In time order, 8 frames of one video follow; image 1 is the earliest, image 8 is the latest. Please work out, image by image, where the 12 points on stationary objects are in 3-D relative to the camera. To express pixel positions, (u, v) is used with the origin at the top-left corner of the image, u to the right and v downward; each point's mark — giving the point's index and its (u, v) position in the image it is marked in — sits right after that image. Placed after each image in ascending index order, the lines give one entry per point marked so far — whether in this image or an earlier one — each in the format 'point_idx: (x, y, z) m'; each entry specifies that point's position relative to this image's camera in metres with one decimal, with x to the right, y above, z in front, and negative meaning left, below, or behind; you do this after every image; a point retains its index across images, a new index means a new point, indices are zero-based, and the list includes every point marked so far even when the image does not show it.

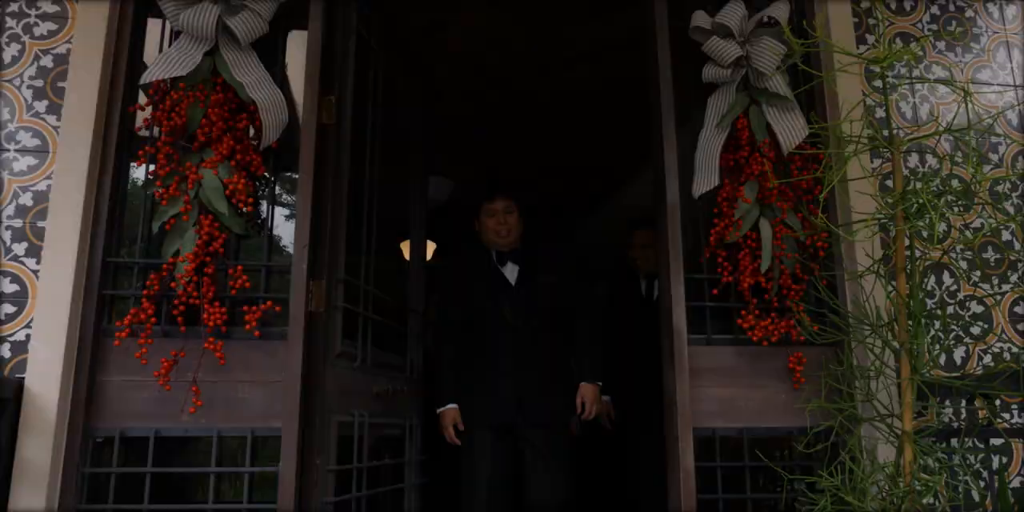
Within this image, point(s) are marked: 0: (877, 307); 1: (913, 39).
0: (+0.8, -0.1, +1.9) m
1: (+1.2, +0.6, +2.3) m
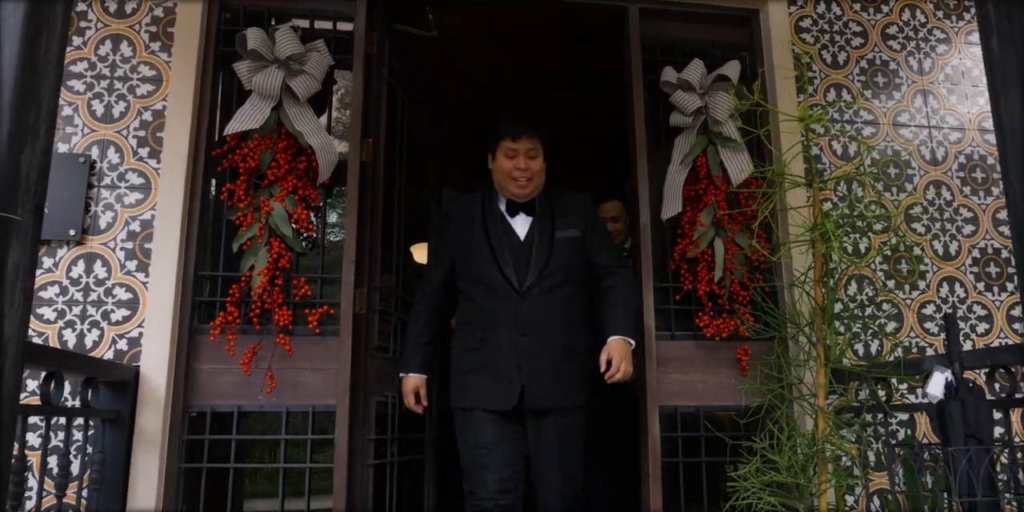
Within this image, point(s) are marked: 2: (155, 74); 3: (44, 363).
0: (+0.9, -0.2, +2.4) m
1: (+1.2, +0.6, +2.8) m
2: (-1.1, +0.6, +2.4) m
3: (-1.0, -0.3, +1.8) m
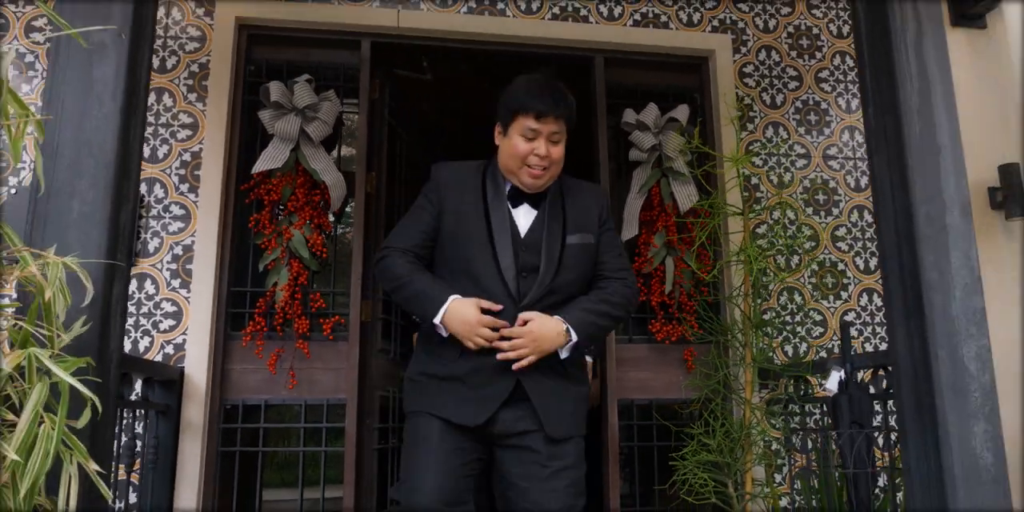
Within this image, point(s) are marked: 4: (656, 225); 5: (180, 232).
0: (+0.8, -0.2, +2.9) m
1: (+1.1, +0.5, +3.3) m
2: (-1.2, +0.5, +2.9) m
3: (-1.0, -0.3, +2.3) m
4: (+0.6, +0.1, +3.1) m
5: (-1.2, +0.1, +2.8) m
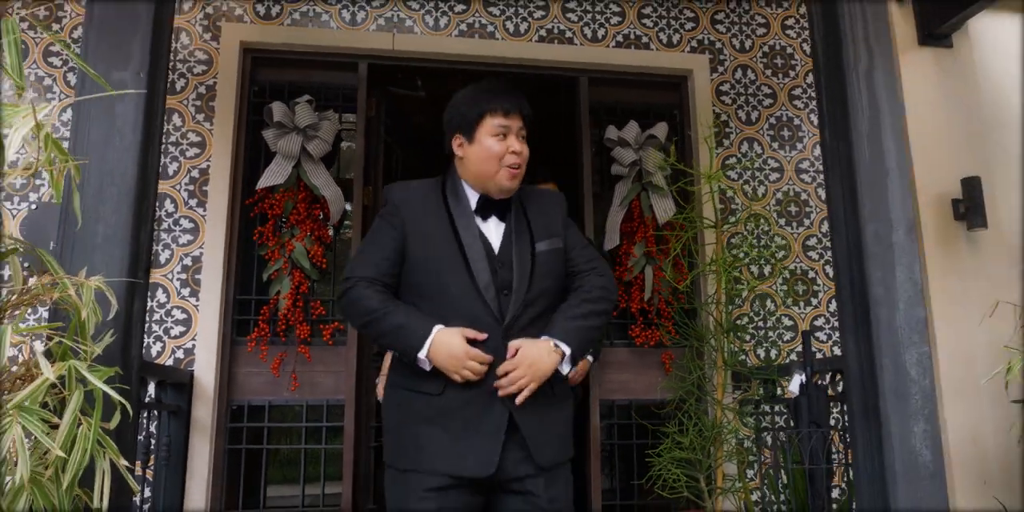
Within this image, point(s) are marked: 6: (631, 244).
0: (+0.7, -0.3, +3.1) m
1: (+1.1, +0.5, +3.5) m
2: (-1.2, +0.4, +3.1) m
3: (-1.1, -0.4, +2.5) m
4: (+0.5, +0.1, +3.3) m
5: (-1.2, 0.0, +3.0) m
6: (+0.5, 0.0, +3.3) m
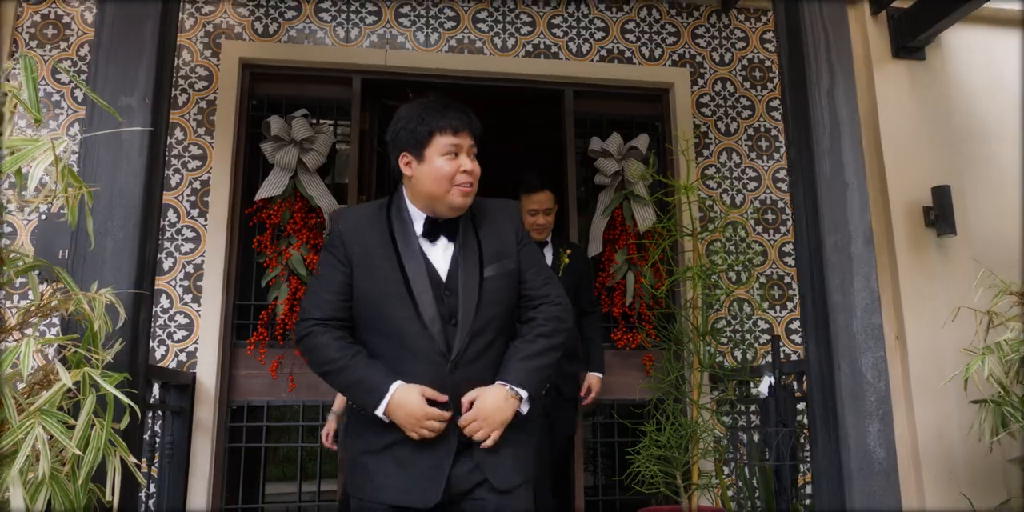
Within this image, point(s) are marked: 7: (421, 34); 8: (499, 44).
0: (+0.7, -0.3, +3.2) m
1: (+1.0, +0.5, +3.6) m
2: (-1.3, +0.4, +3.2) m
3: (-1.1, -0.4, +2.6) m
4: (+0.5, +0.1, +3.4) m
5: (-1.3, 0.0, +3.2) m
6: (+0.4, 0.0, +3.4) m
7: (-0.4, +1.0, +3.5) m
8: (-0.1, +0.9, +3.5) m
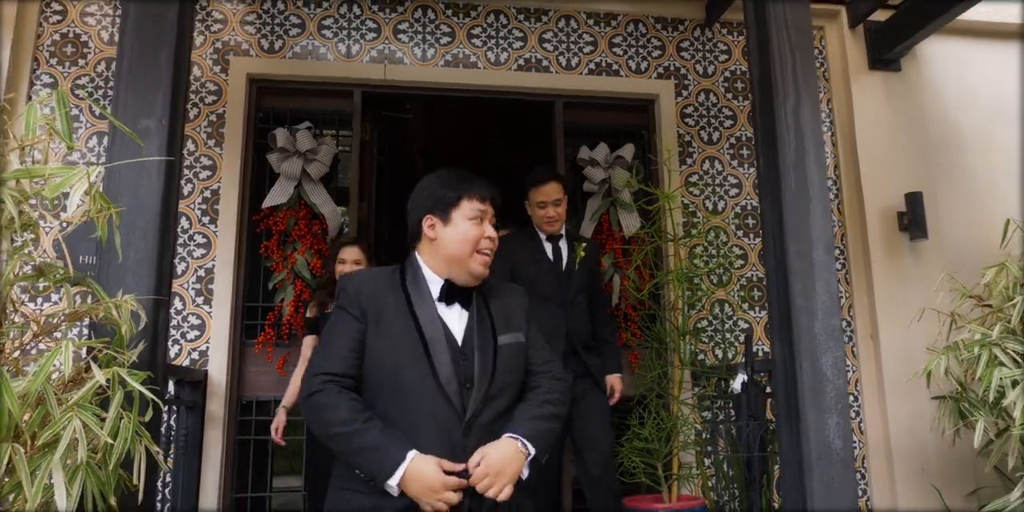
0: (+0.7, -0.3, +3.4) m
1: (+1.0, +0.5, +3.8) m
2: (-1.3, +0.4, +3.4) m
3: (-1.2, -0.4, +2.8) m
4: (+0.4, 0.0, +3.6) m
5: (-1.3, 0.0, +3.4) m
6: (+0.4, 0.0, +3.6) m
7: (-0.4, +0.9, +3.7) m
8: (-0.1, +0.9, +3.7) m
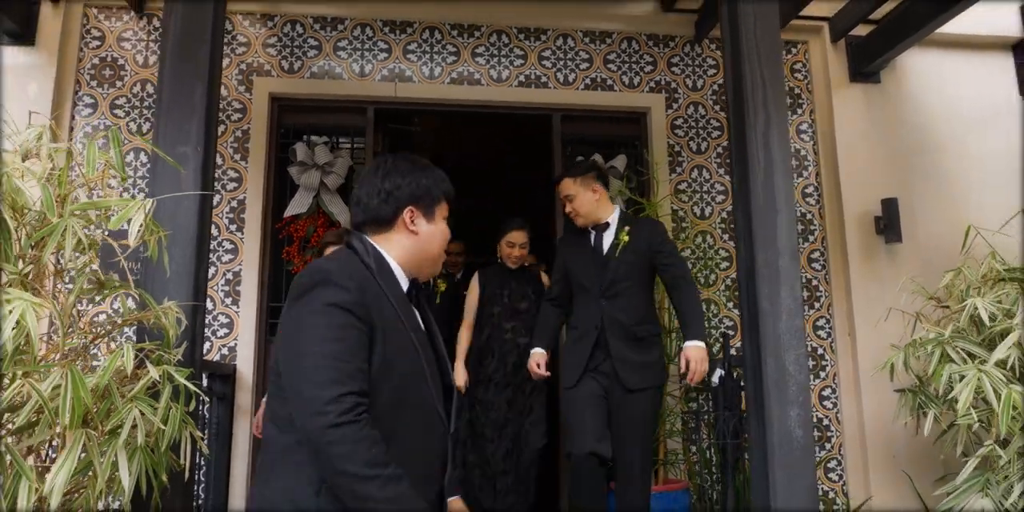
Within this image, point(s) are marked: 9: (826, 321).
0: (+0.7, -0.3, +3.7) m
1: (+1.0, +0.4, +4.1) m
2: (-1.3, +0.4, +3.8) m
3: (-1.2, -0.4, +3.2) m
4: (+0.4, 0.0, +3.9) m
5: (-1.3, 0.0, +3.7) m
6: (+0.4, 0.0, +3.9) m
7: (-0.4, +0.9, +4.0) m
8: (-0.1, +0.9, +4.0) m
9: (+1.6, -0.3, +4.1) m
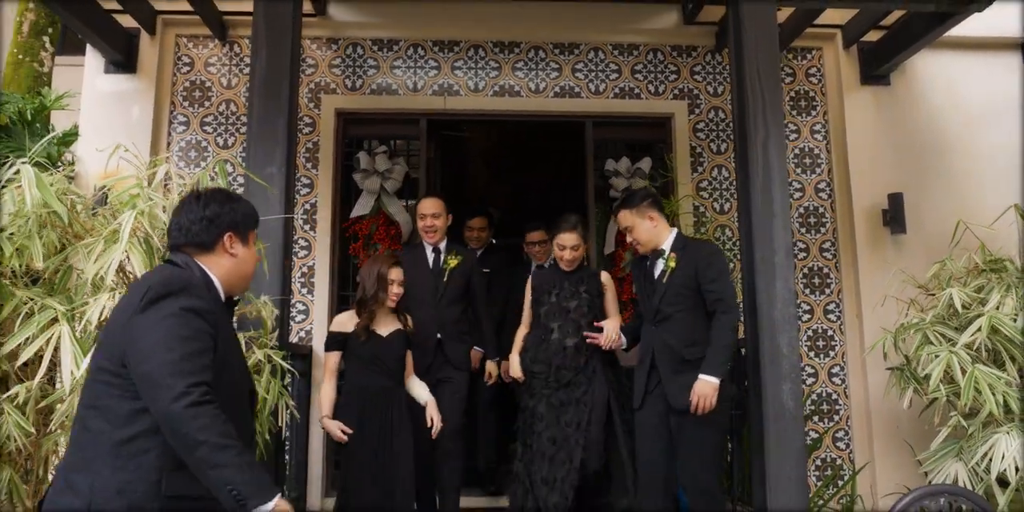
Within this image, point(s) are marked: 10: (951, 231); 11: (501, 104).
0: (+0.8, -0.3, +4.2) m
1: (+1.2, +0.5, +4.5) m
2: (-1.1, +0.4, +4.3) m
3: (-1.0, -0.4, +3.8) m
4: (+0.6, +0.1, +4.4) m
5: (-1.1, 0.0, +4.3) m
6: (+0.6, 0.0, +4.4) m
7: (-0.2, +1.0, +4.5) m
8: (+0.1, +0.9, +4.5) m
9: (+1.8, -0.3, +4.5) m
10: (+2.5, +0.1, +4.5) m
11: (-0.1, +0.8, +4.5) m
